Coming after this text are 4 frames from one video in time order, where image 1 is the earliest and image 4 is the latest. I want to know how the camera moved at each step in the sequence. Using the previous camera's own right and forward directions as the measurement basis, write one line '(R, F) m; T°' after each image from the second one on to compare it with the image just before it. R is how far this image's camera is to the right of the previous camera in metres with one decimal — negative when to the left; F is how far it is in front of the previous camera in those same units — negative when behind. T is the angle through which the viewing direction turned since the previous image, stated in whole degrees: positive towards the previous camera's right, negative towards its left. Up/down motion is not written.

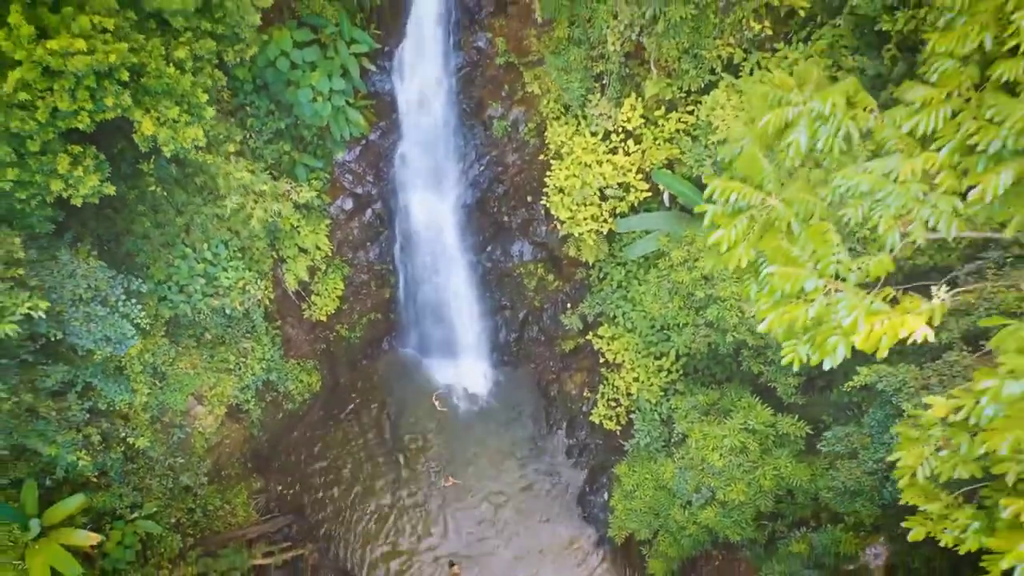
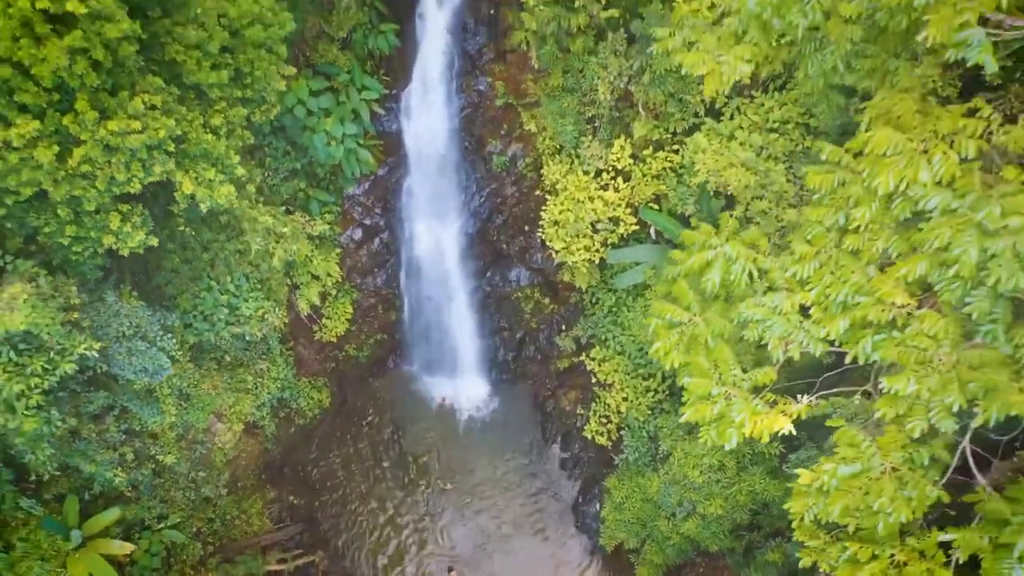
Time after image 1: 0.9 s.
(0.0, -0.6) m; 0°
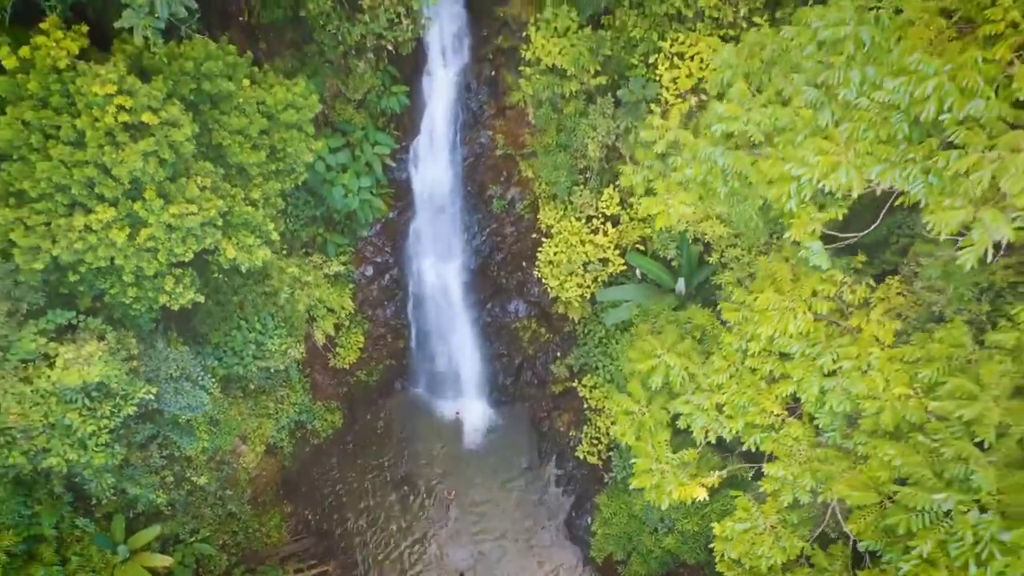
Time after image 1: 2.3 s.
(0.0, -0.9) m; 0°
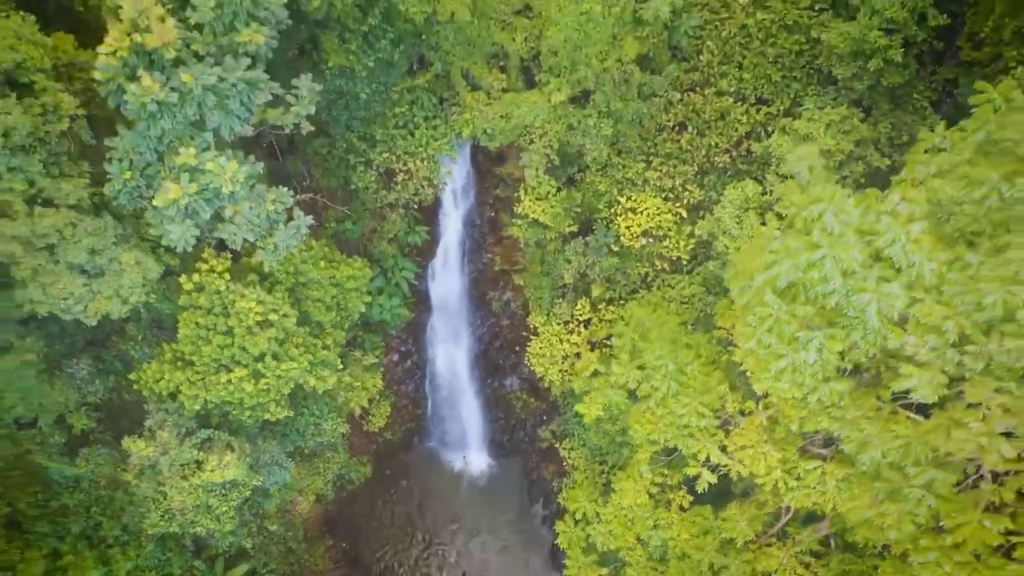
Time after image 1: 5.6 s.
(+0.1, -2.8) m; 0°
